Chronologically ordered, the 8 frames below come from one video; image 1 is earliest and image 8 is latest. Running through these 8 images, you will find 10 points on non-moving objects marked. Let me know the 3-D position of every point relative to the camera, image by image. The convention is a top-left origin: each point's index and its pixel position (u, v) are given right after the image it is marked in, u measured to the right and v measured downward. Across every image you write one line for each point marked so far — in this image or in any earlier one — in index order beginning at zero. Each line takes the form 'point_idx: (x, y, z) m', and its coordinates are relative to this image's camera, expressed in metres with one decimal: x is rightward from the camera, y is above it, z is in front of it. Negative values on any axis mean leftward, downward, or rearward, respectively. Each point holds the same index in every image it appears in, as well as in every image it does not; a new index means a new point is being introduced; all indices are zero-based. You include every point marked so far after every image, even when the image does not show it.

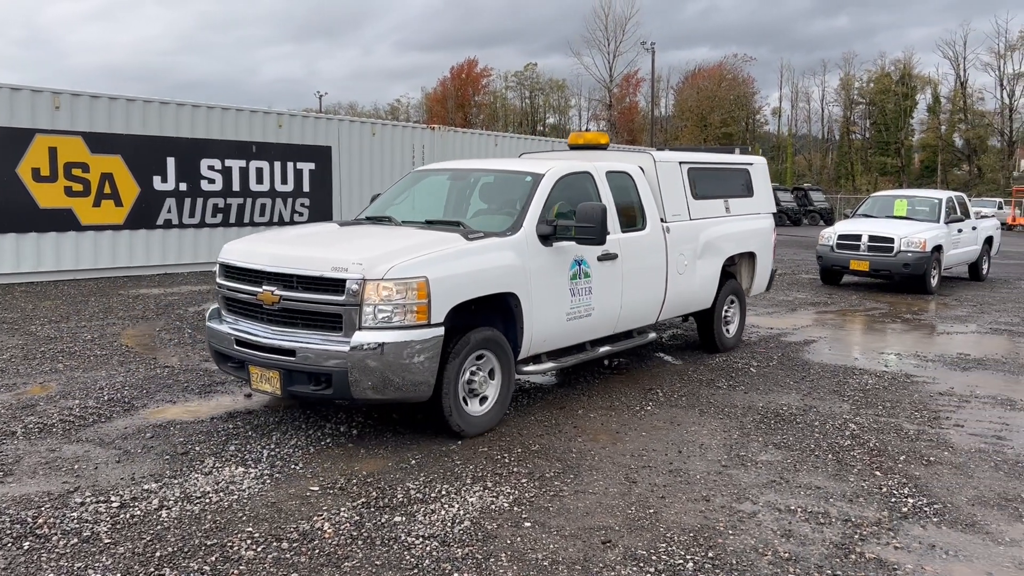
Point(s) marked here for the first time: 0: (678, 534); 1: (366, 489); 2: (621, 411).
0: (+0.7, -1.1, +3.8) m
1: (-0.7, -1.0, +4.3) m
2: (+0.7, -0.8, +5.8) m
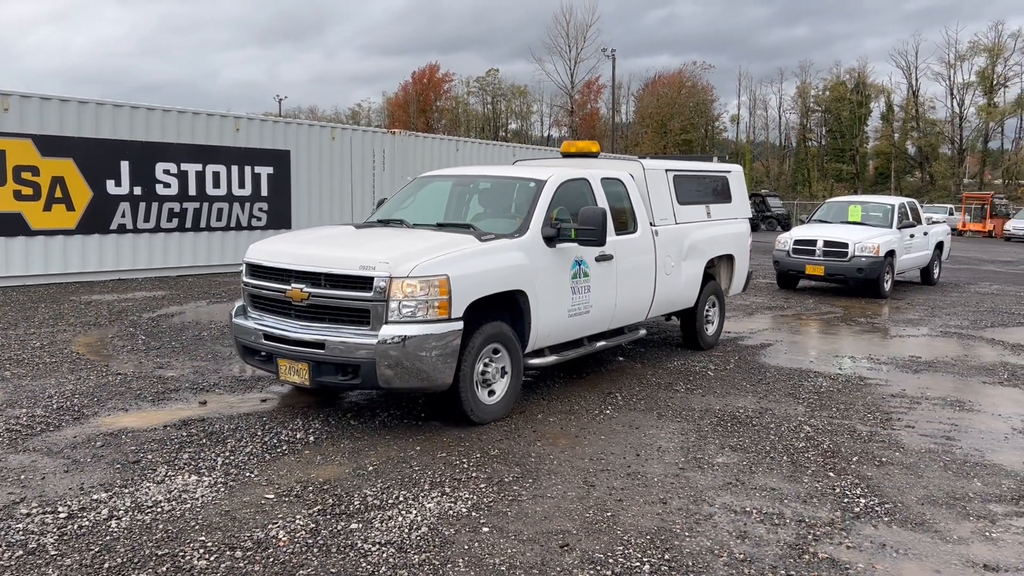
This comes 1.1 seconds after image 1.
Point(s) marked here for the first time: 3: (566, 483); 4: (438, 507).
0: (+0.5, -1.1, +3.8) m
1: (-0.9, -1.0, +4.2) m
2: (+0.5, -0.9, +5.9) m
3: (+0.3, -1.0, +4.5) m
4: (-0.4, -1.0, +4.1) m
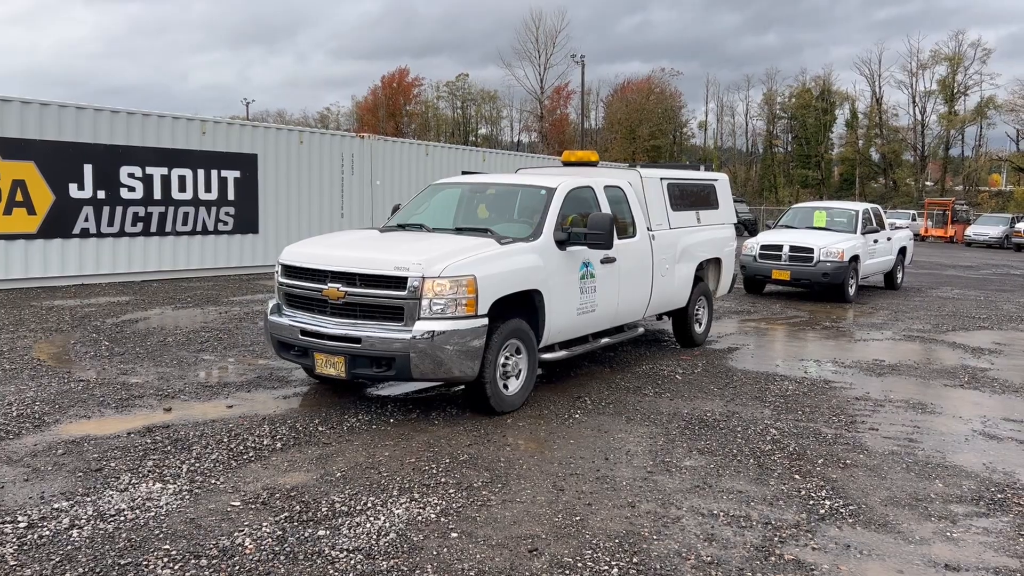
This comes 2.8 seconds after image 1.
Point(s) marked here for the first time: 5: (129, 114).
0: (+0.4, -1.1, +3.8) m
1: (-1.1, -1.0, +4.2) m
2: (+0.2, -0.9, +5.9) m
3: (+0.1, -1.0, +4.5) m
4: (-0.5, -1.0, +4.1) m
5: (-5.7, +2.6, +13.0) m
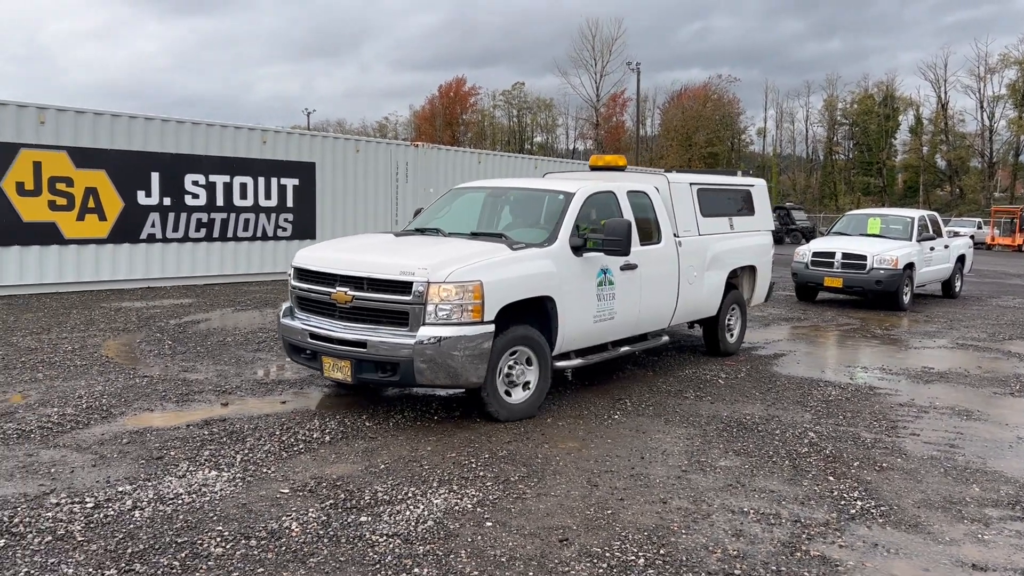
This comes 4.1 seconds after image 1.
0: (+0.6, -1.1, +4.0) m
1: (-0.9, -1.0, +4.4) m
2: (+0.5, -0.9, +6.0) m
3: (+0.3, -1.0, +4.7) m
4: (-0.3, -1.0, +4.3) m
5: (-5.0, +2.5, +13.5) m
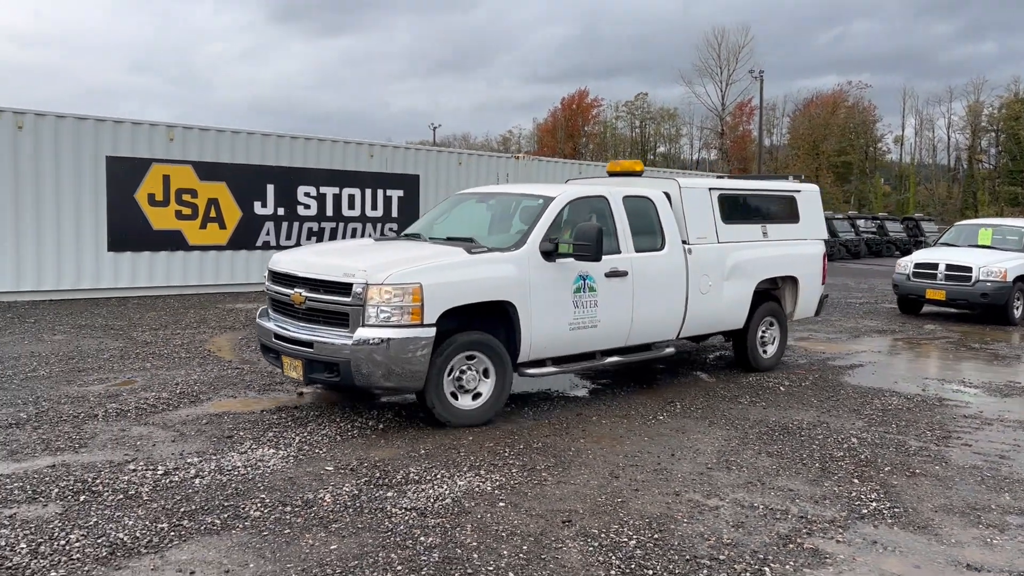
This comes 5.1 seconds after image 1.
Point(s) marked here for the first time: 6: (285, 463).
0: (+0.6, -1.1, +4.2) m
1: (-0.8, -1.0, +4.8) m
2: (+0.9, -0.9, +6.2) m
3: (+0.5, -1.0, +4.9) m
4: (-0.2, -1.0, +4.6) m
5: (-3.4, +2.5, +14.5) m
6: (-1.3, -1.0, +4.9) m
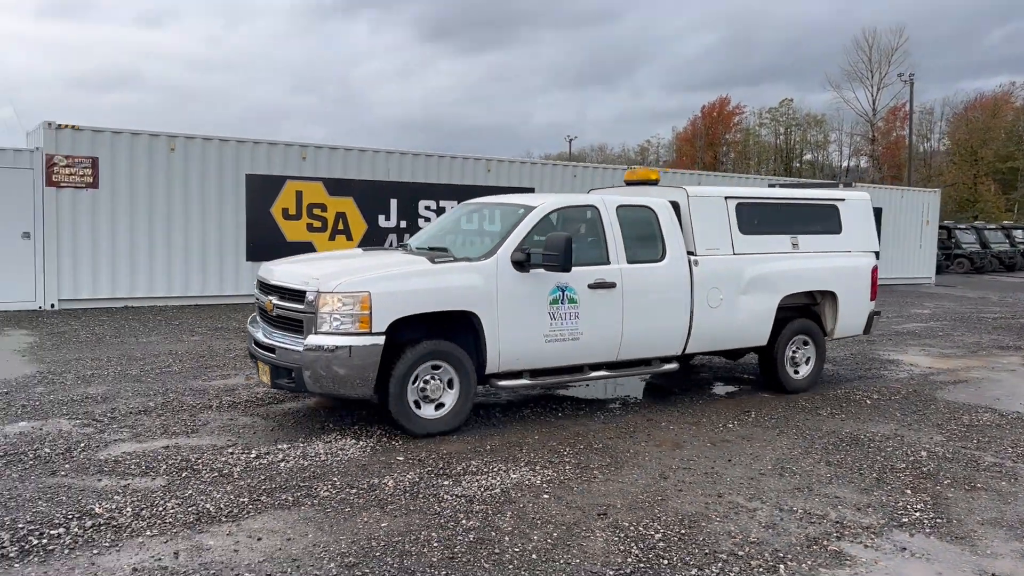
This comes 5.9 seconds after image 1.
0: (+0.8, -1.2, +4.4) m
1: (-0.4, -1.1, +5.3) m
2: (+1.4, -1.0, +6.4) m
3: (+0.8, -1.1, +5.2) m
4: (0.0, -1.1, +5.0) m
5: (-1.5, +2.3, +15.3) m
6: (-0.9, -1.0, +5.5) m
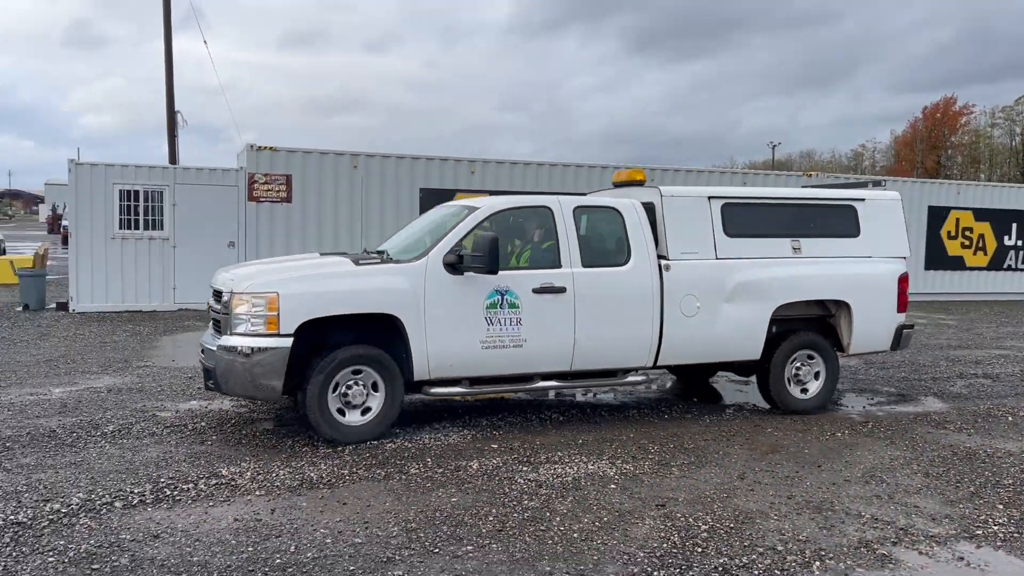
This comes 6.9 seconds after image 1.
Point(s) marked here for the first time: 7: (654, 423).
0: (+1.1, -1.2, +4.6) m
1: (+0.1, -1.1, +5.7) m
2: (+2.1, -1.1, +6.3) m
3: (+1.3, -1.1, +5.3) m
4: (+0.5, -1.1, +5.3) m
5: (+1.4, +2.2, +15.7) m
6: (-0.3, -1.0, +6.0) m
7: (+1.1, -1.0, +6.6) m
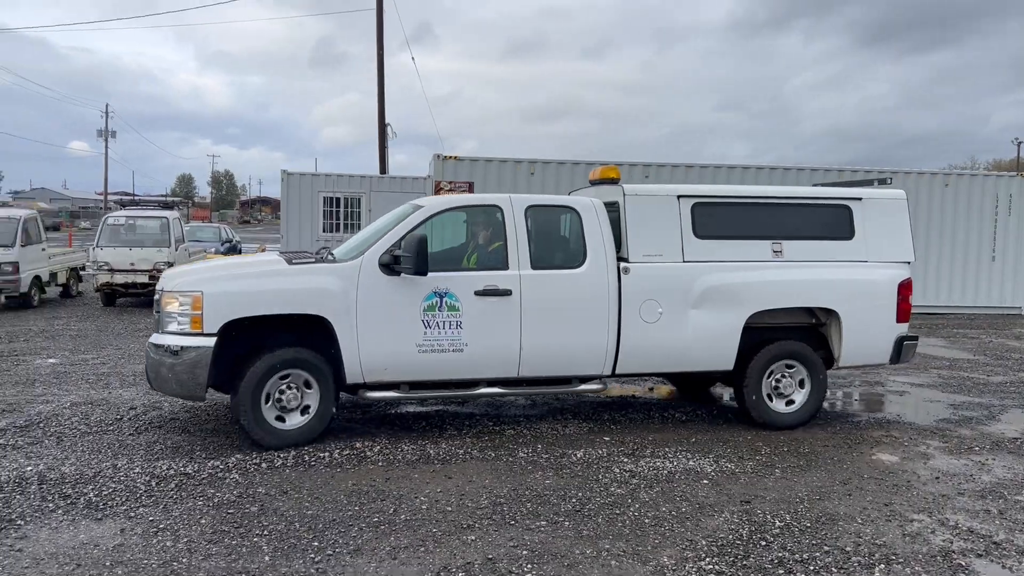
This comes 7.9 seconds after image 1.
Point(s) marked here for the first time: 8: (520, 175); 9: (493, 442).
0: (+1.6, -1.2, +4.6) m
1: (+0.8, -1.1, +5.9) m
2: (+3.0, -1.1, +6.1) m
3: (+1.9, -1.1, +5.3) m
4: (+1.1, -1.1, +5.4) m
5: (+4.6, +2.1, +15.3) m
6: (+0.5, -1.0, +6.3) m
7: (+2.0, -1.0, +6.6) m
8: (+0.2, +1.9, +14.8) m
9: (-0.1, -1.0, +5.9) m
